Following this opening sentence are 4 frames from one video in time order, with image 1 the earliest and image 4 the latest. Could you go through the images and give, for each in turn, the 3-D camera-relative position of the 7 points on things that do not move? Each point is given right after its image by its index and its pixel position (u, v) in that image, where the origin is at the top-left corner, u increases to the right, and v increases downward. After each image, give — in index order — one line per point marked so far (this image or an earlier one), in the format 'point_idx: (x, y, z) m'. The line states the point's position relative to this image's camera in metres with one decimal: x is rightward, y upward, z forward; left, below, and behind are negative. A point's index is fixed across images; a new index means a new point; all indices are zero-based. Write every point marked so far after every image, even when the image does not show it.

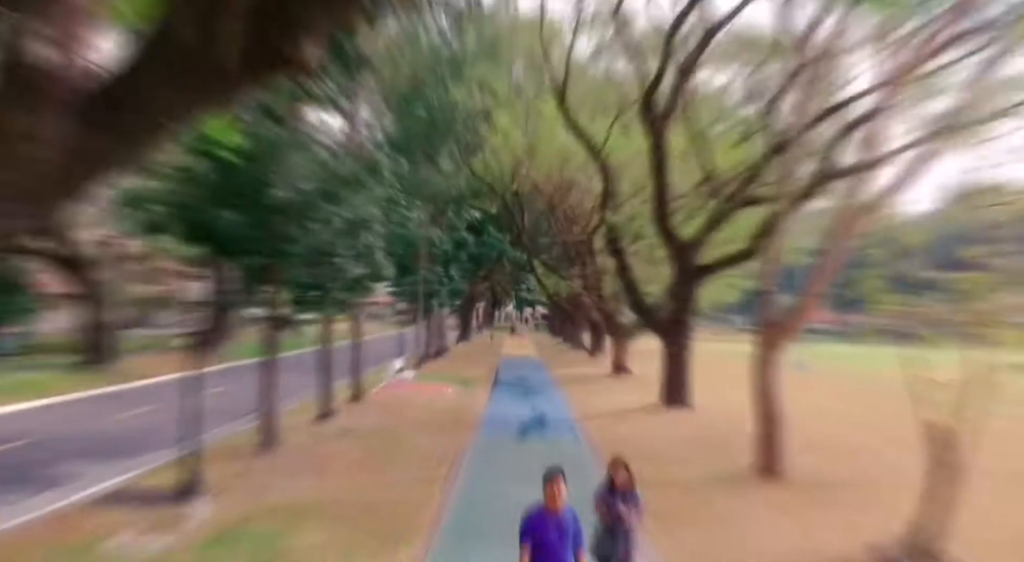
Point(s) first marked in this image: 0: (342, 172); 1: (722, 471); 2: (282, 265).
0: (-2.5, +1.6, +12.6) m
1: (+3.2, -2.8, +12.8) m
2: (-3.4, +0.2, +12.6) m
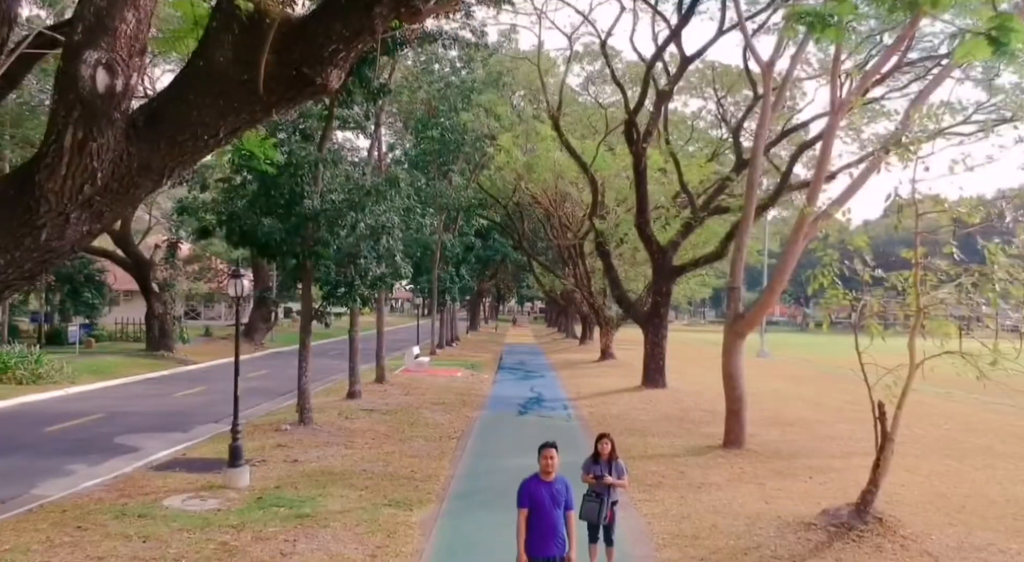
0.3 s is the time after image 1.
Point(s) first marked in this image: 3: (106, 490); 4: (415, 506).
0: (-2.5, +1.7, +14.5) m
1: (+3.2, -2.7, +14.7) m
2: (-3.4, +0.3, +14.5) m
3: (-4.6, -2.4, +9.7) m
4: (-1.1, -2.5, +9.5) m
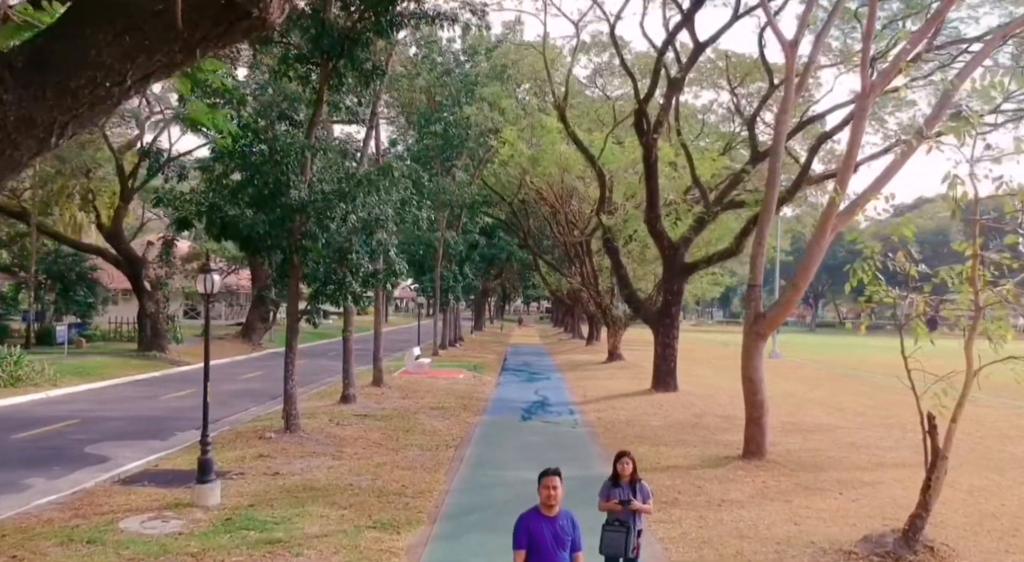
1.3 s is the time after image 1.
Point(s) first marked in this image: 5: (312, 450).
0: (-2.5, +1.7, +13.5) m
1: (+3.2, -2.7, +13.7) m
2: (-3.3, +0.3, +13.5) m
3: (-4.6, -2.3, +8.7) m
4: (-1.1, -2.5, +8.4) m
5: (-2.9, -2.4, +12.3) m
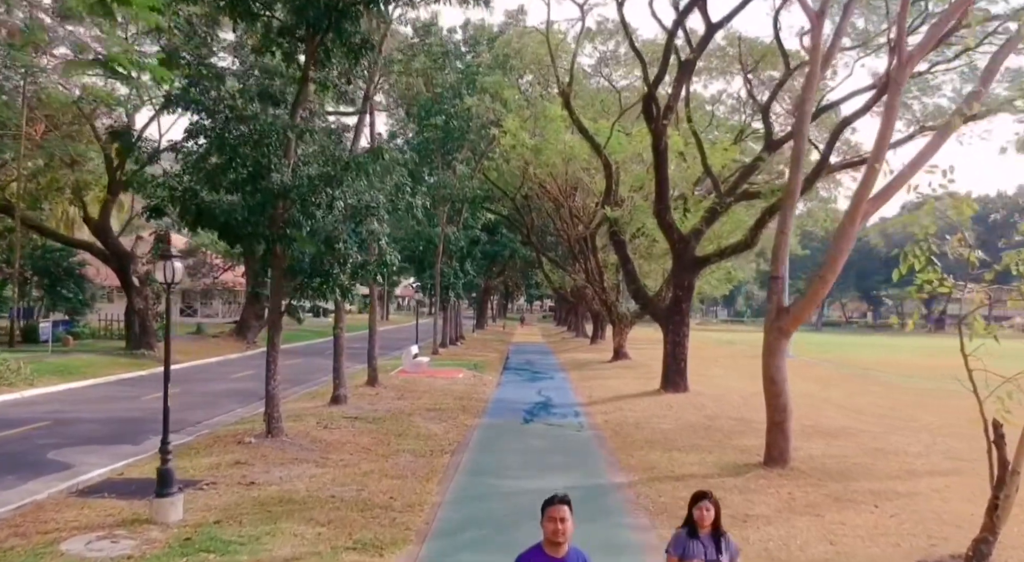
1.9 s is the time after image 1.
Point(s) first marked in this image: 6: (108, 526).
0: (-2.5, +1.8, +12.5) m
1: (+3.2, -2.6, +12.7) m
2: (-3.3, +0.5, +12.5) m
3: (-4.6, -2.2, +7.7) m
4: (-1.1, -2.3, +7.4) m
5: (-2.9, -2.3, +11.3) m
6: (-3.7, -2.2, +7.8) m
